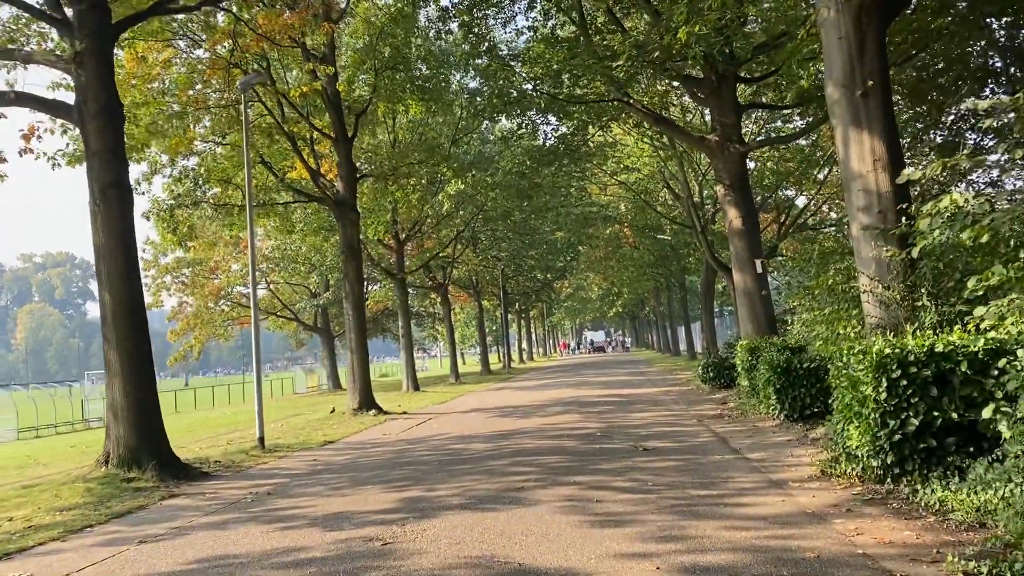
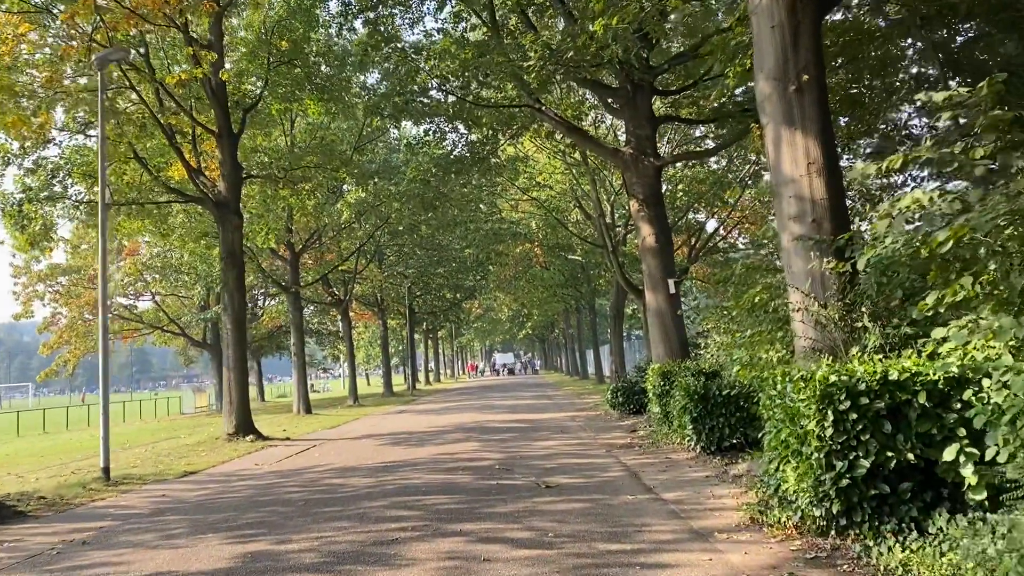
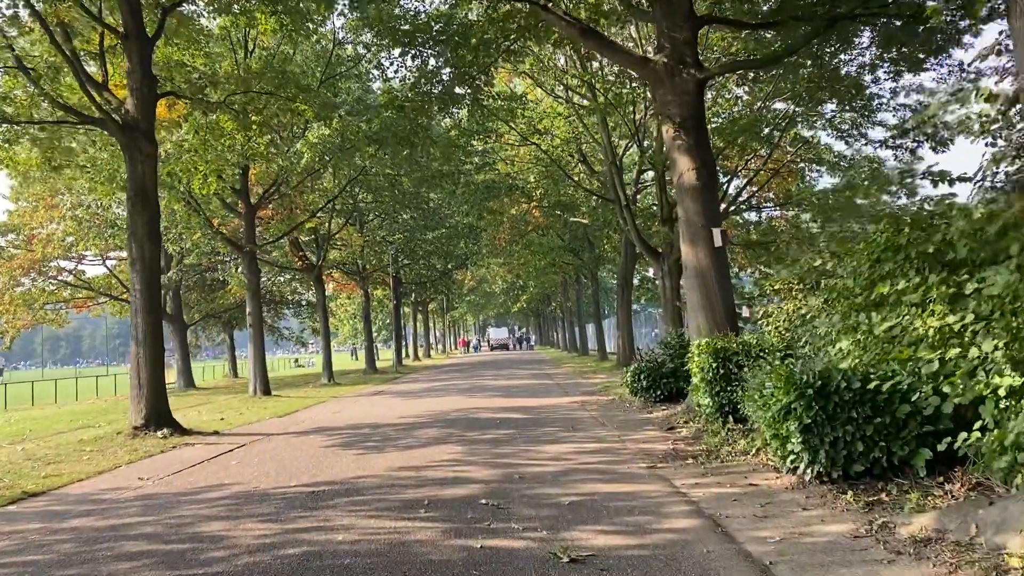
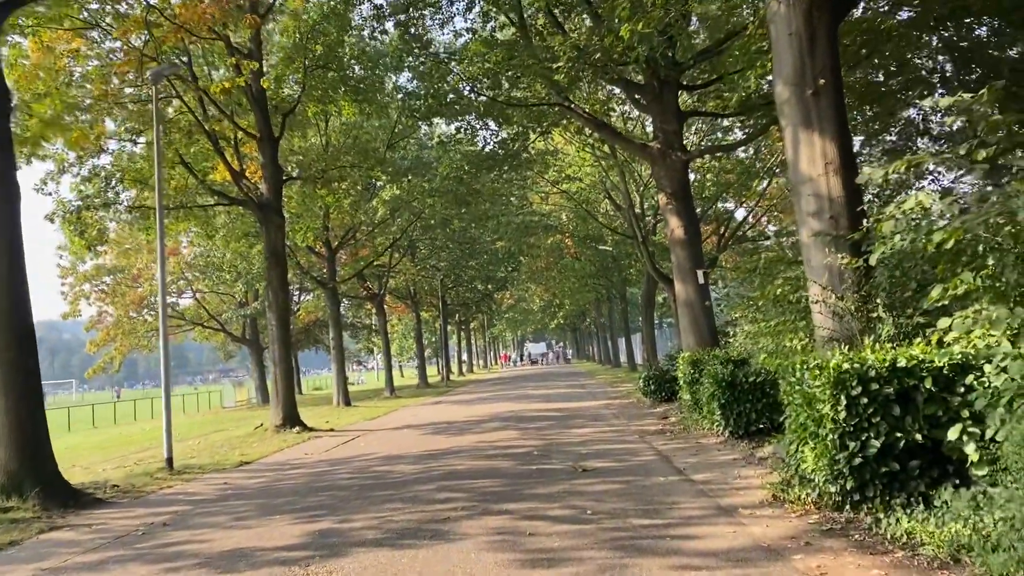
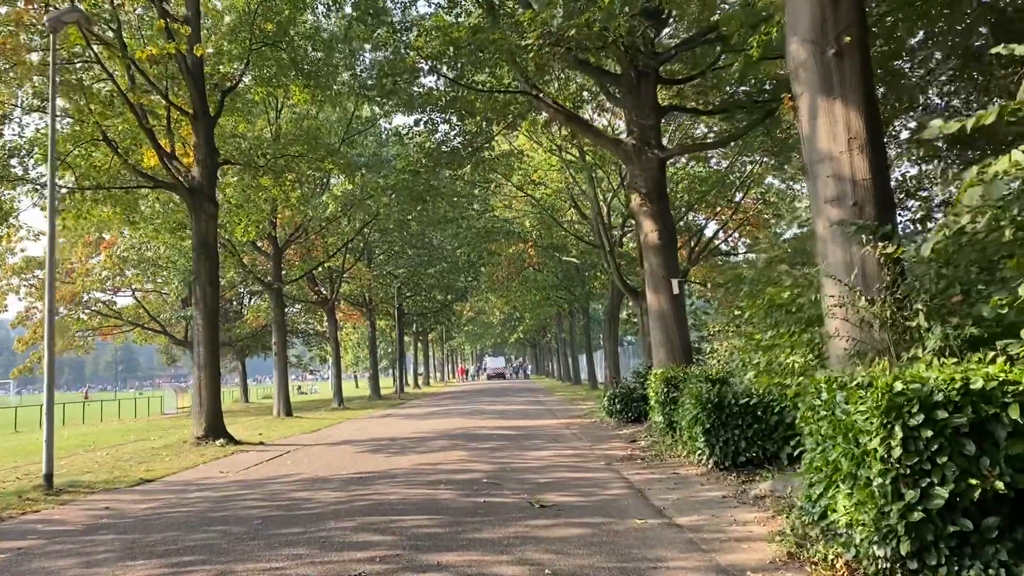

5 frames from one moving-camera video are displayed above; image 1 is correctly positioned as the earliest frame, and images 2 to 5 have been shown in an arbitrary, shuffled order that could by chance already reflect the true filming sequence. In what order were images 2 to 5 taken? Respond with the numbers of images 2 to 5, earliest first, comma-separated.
4, 2, 5, 3
